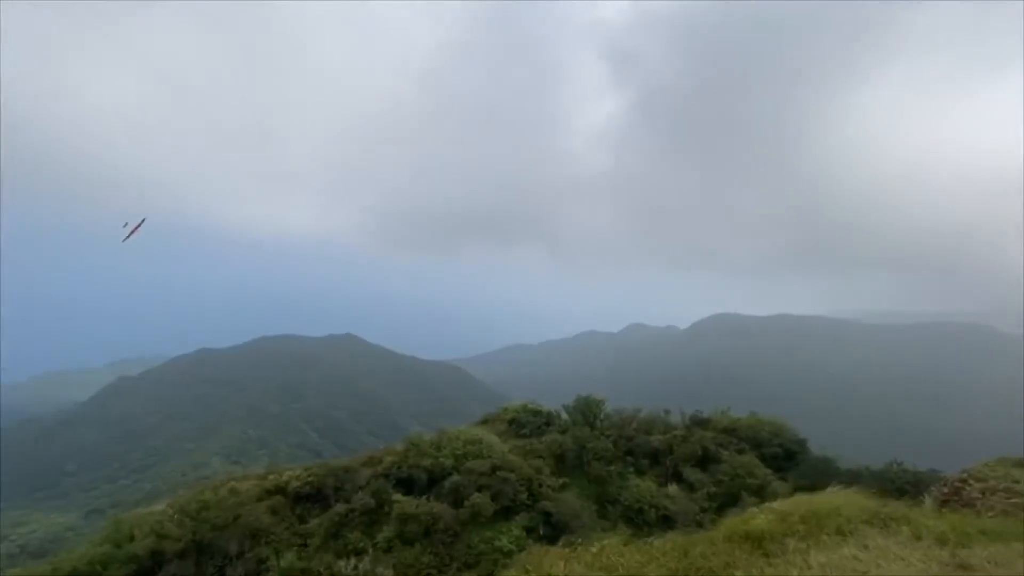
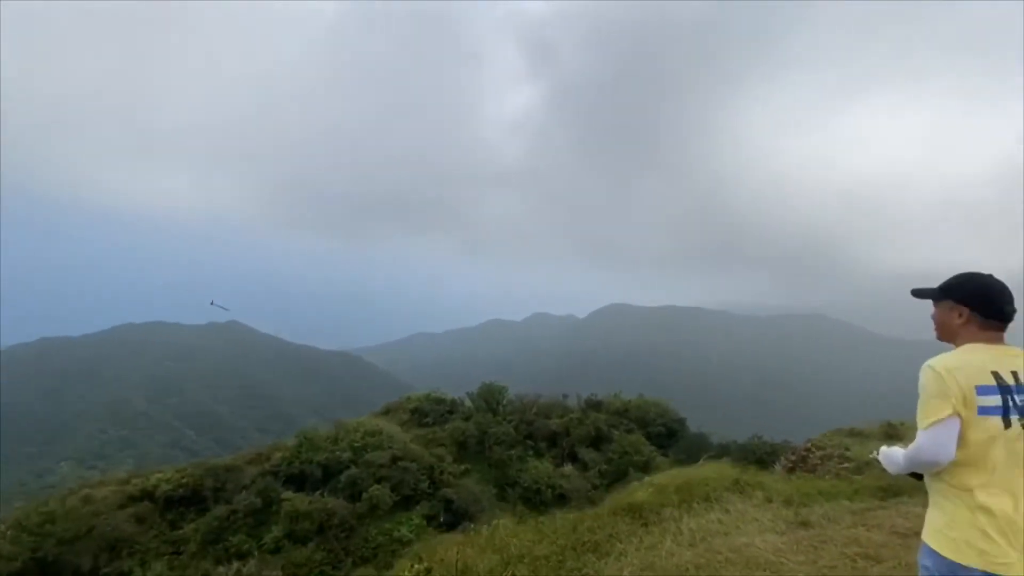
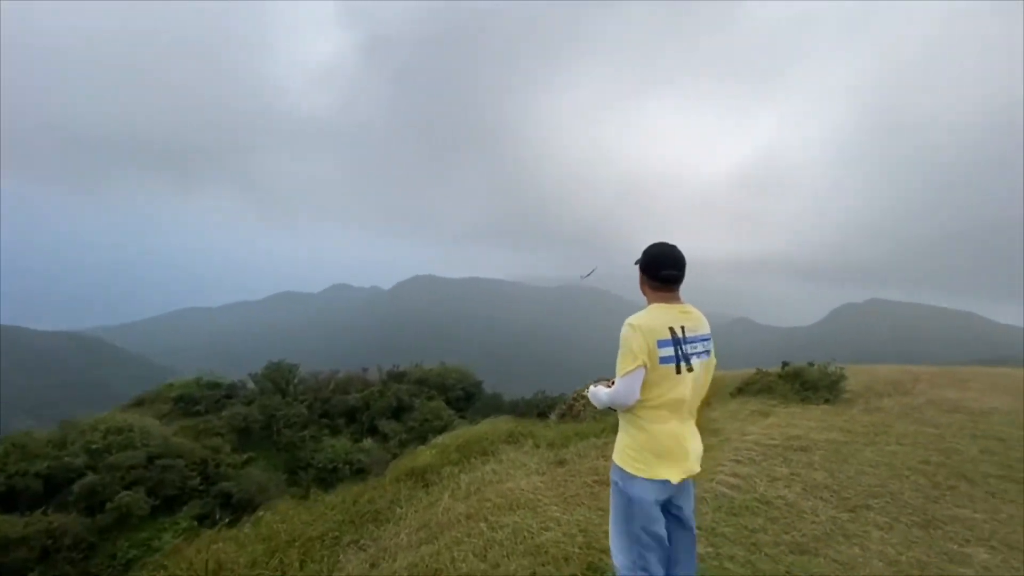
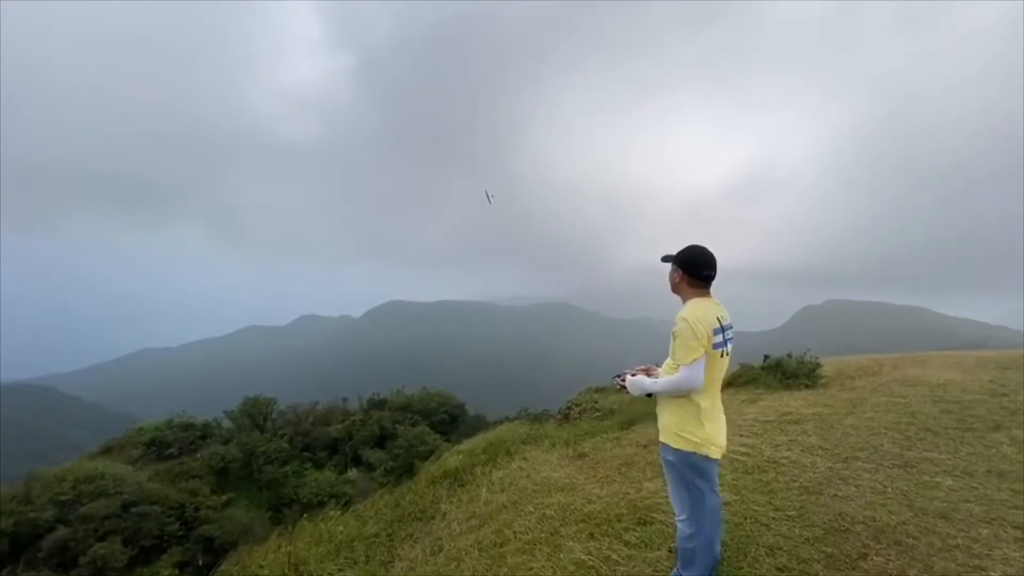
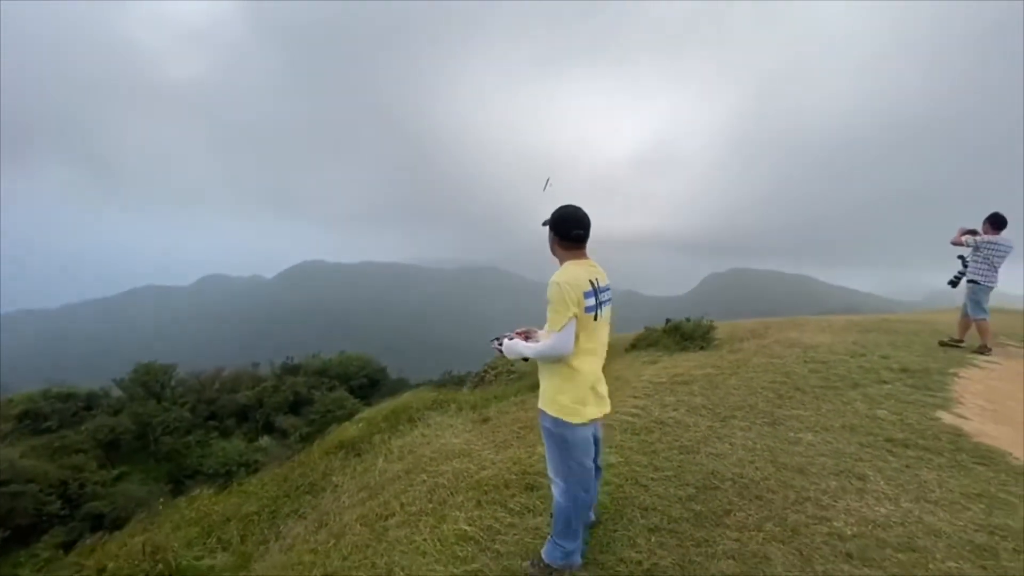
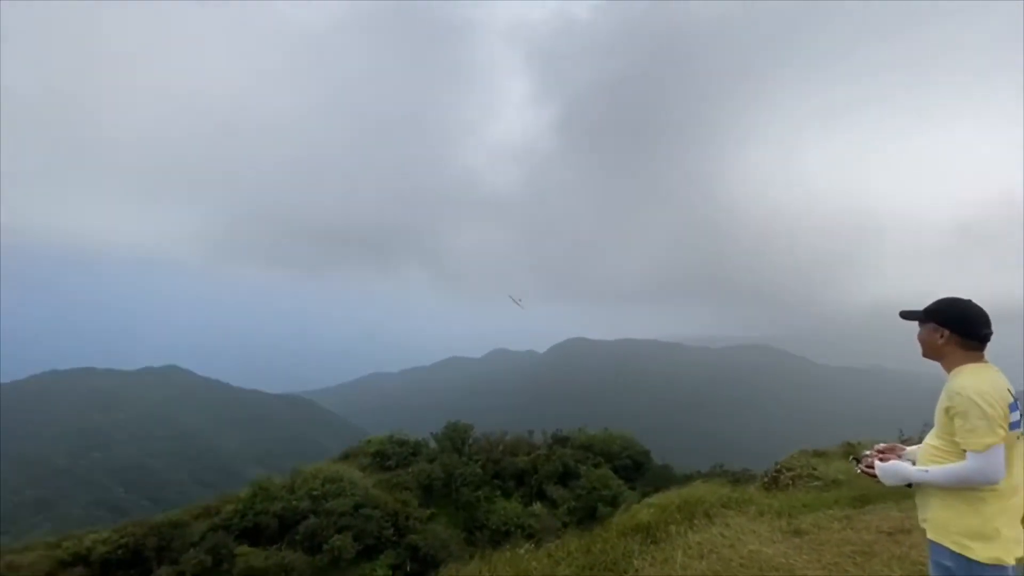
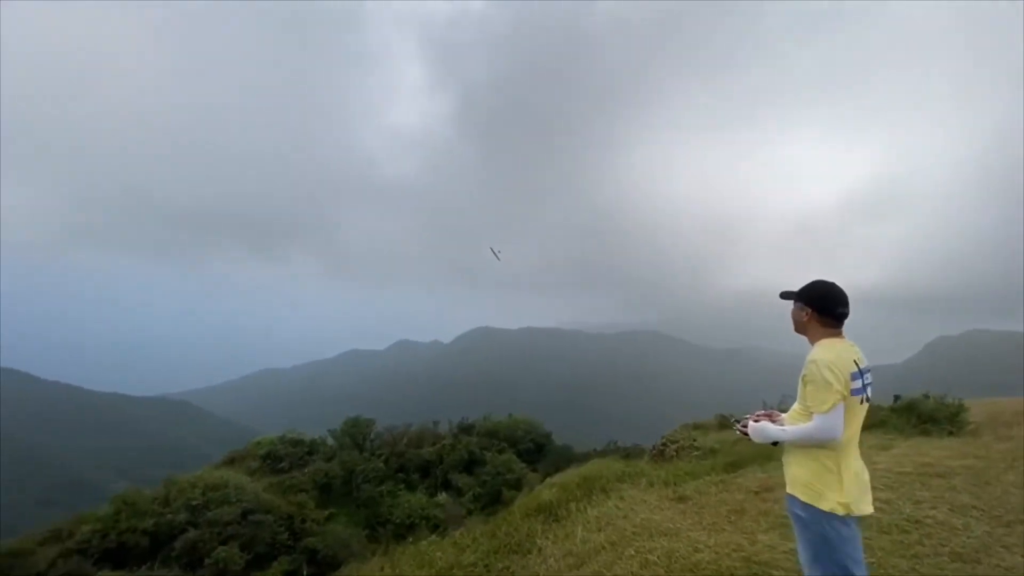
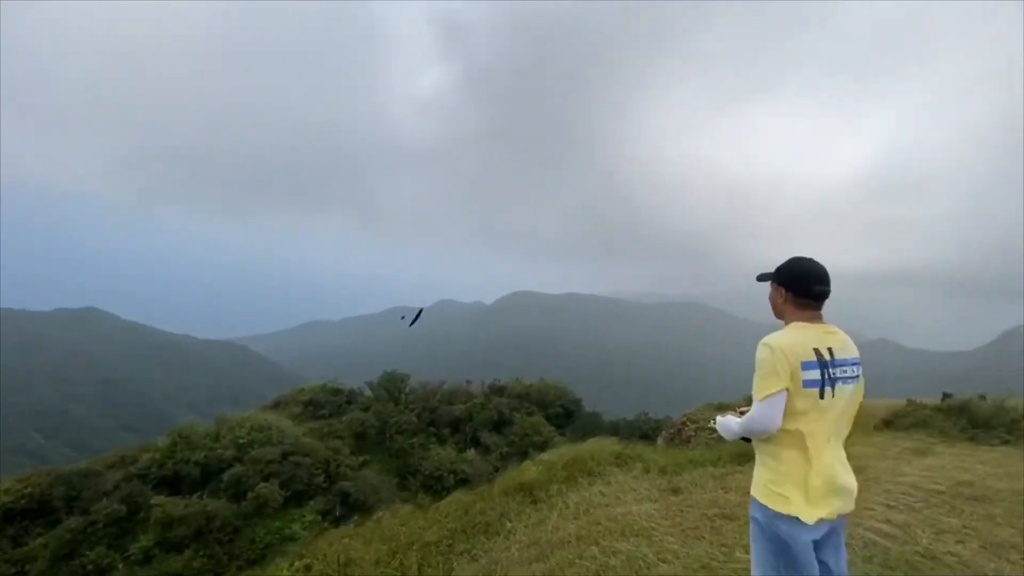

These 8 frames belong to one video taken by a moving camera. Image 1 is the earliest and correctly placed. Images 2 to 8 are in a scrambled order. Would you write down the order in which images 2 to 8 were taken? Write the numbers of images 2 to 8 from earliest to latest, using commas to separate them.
2, 8, 3, 5, 4, 7, 6
